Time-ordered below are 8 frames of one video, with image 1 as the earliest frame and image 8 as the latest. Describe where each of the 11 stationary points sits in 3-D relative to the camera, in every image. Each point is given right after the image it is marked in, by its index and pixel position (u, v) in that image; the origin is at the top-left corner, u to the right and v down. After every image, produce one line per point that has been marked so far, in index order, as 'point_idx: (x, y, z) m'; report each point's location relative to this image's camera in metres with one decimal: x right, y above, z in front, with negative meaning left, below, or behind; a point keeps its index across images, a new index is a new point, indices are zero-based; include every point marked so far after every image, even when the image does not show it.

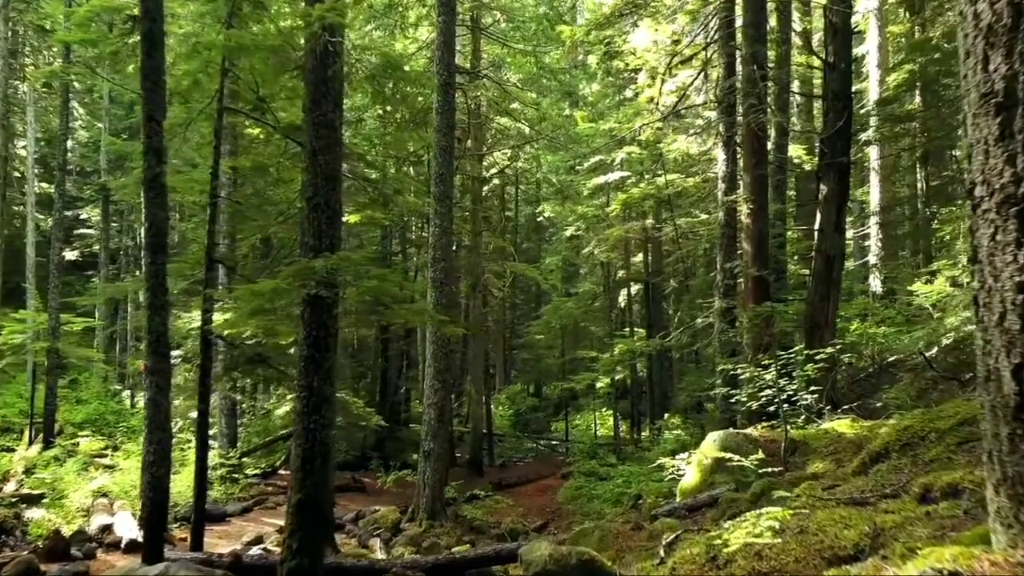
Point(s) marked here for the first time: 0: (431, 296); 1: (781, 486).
0: (-1.5, -0.2, +14.2) m
1: (+2.3, -1.7, +6.5) m
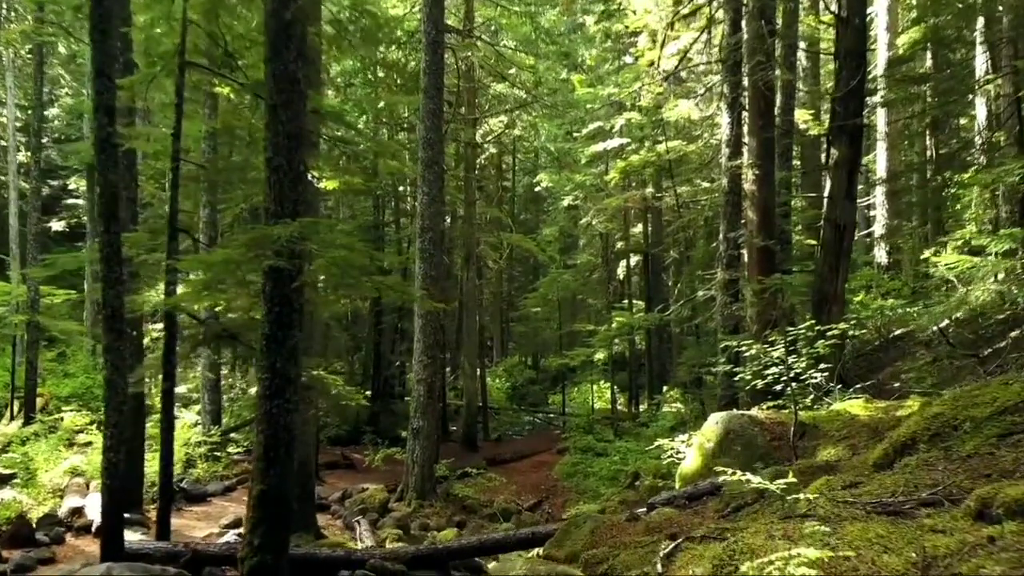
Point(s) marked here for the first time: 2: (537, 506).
0: (-1.6, +0.4, +13.5) m
1: (+2.2, -1.5, +5.9) m
2: (+0.5, -4.1, +14.4) m
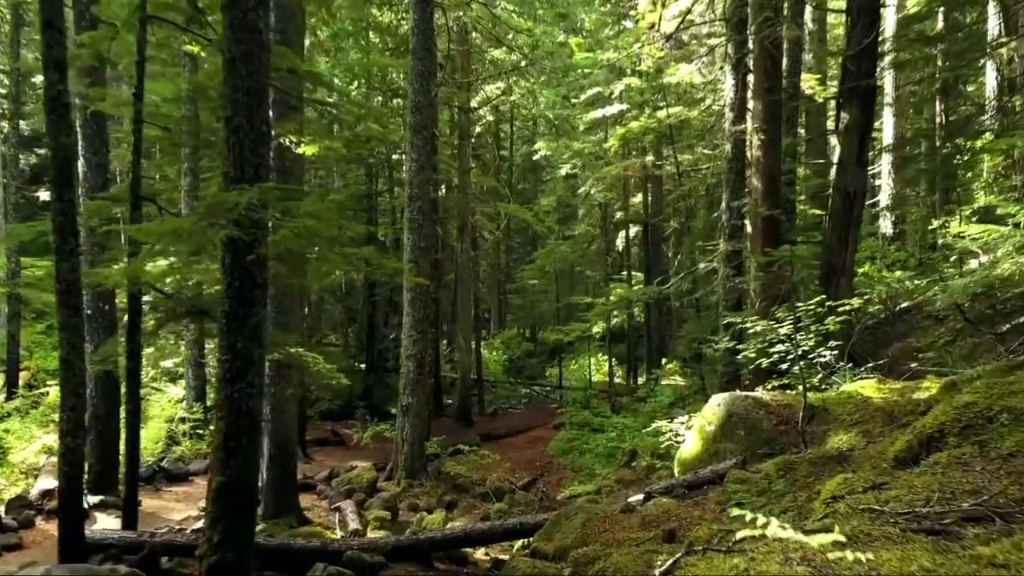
0: (-1.7, +0.8, +13.0) m
1: (+2.0, -1.3, +5.4) m
2: (+0.3, -3.5, +14.0) m
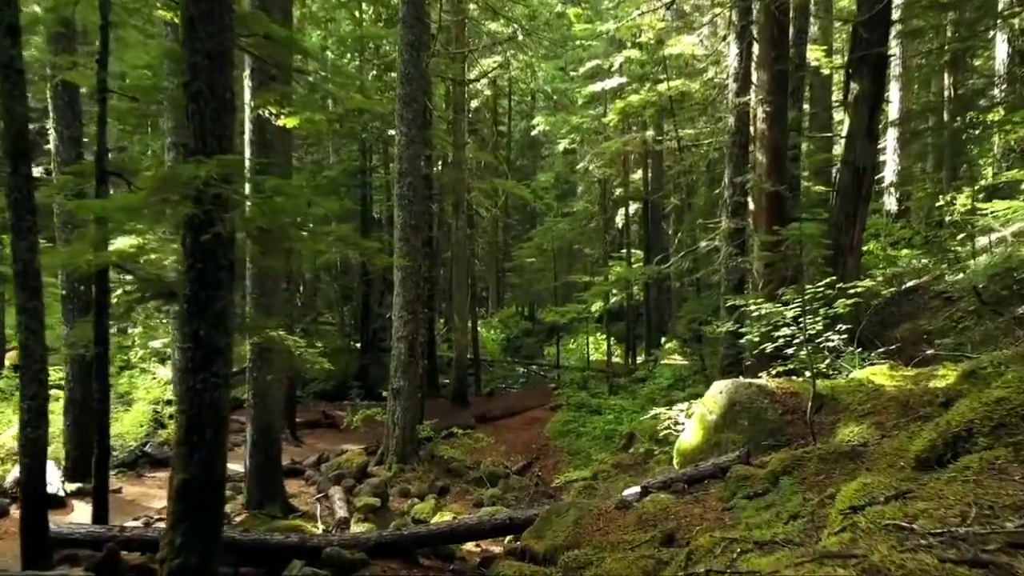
0: (-1.8, +1.2, +12.5) m
1: (+1.9, -1.1, +5.0) m
2: (+0.3, -3.2, +13.6) m
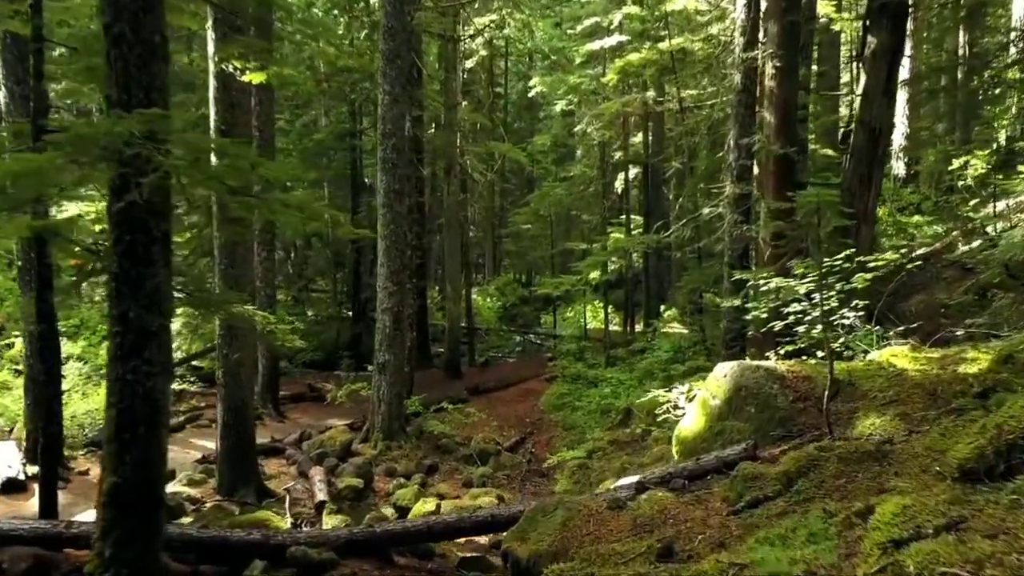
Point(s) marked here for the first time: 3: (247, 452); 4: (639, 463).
0: (-2.0, +1.6, +11.8) m
1: (+1.8, -1.0, +4.4) m
2: (+0.1, -2.7, +13.1) m
3: (-3.1, -1.9, +9.0) m
4: (+1.6, -2.2, +9.7) m
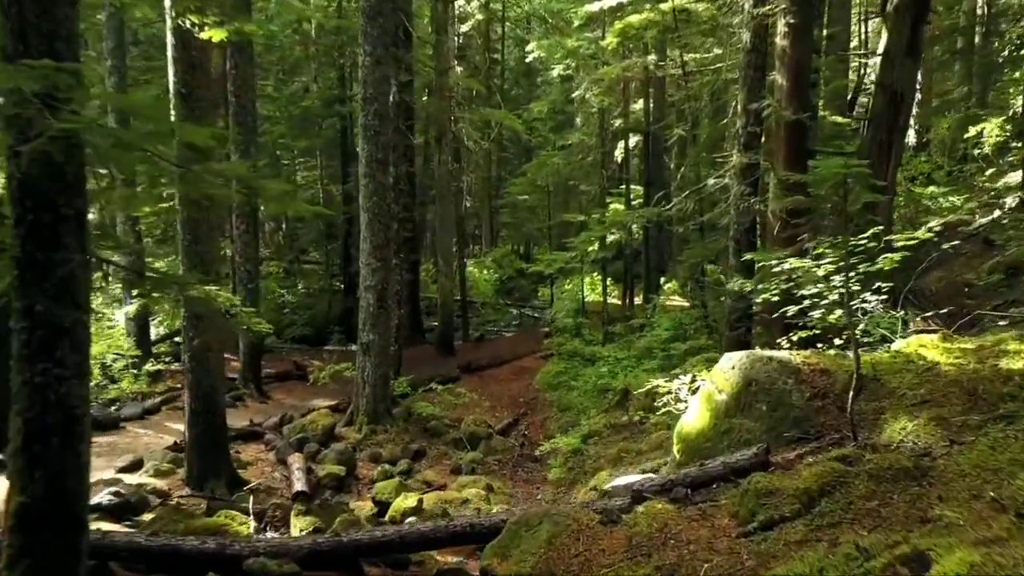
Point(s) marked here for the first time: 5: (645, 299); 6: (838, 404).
0: (-2.1, +2.0, +11.0) m
1: (+1.7, -1.0, +3.8) m
2: (0.0, -2.3, +12.5) m
3: (-3.2, -1.7, +8.4) m
4: (+1.5, -1.9, +9.1) m
5: (+3.4, -0.3, +19.9) m
6: (+2.2, -0.8, +5.1) m
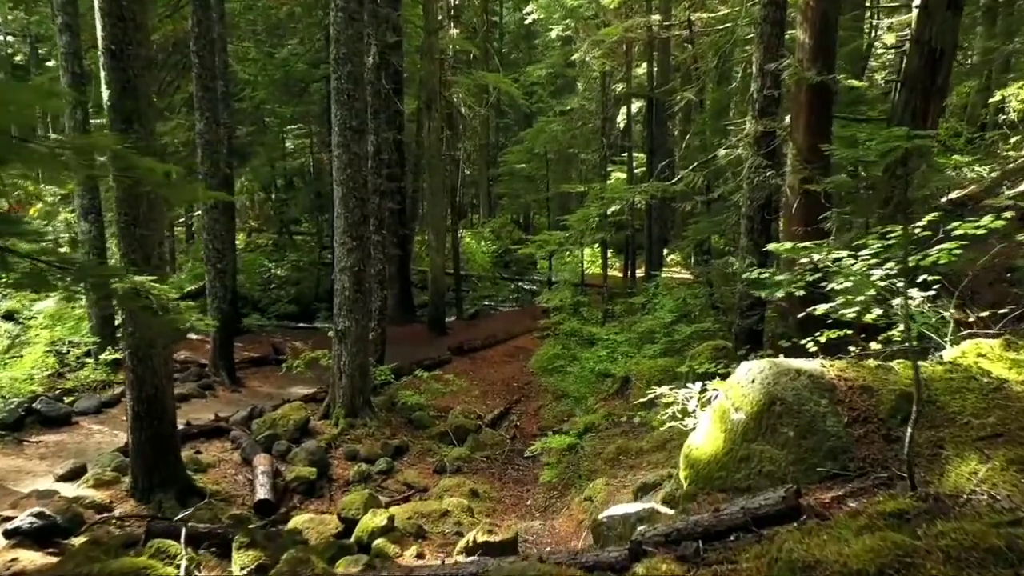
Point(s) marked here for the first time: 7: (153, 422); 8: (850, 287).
0: (-2.2, +2.2, +10.0) m
1: (+1.5, -1.0, +2.8) m
2: (-0.1, -1.9, +11.6) m
3: (-3.4, -1.5, +7.5) m
4: (+1.3, -1.8, +8.2) m
5: (+3.3, +0.4, +18.9) m
6: (+2.0, -0.8, +4.2) m
7: (-3.4, -1.3, +7.4) m
8: (+2.2, 0.0, +5.0) m
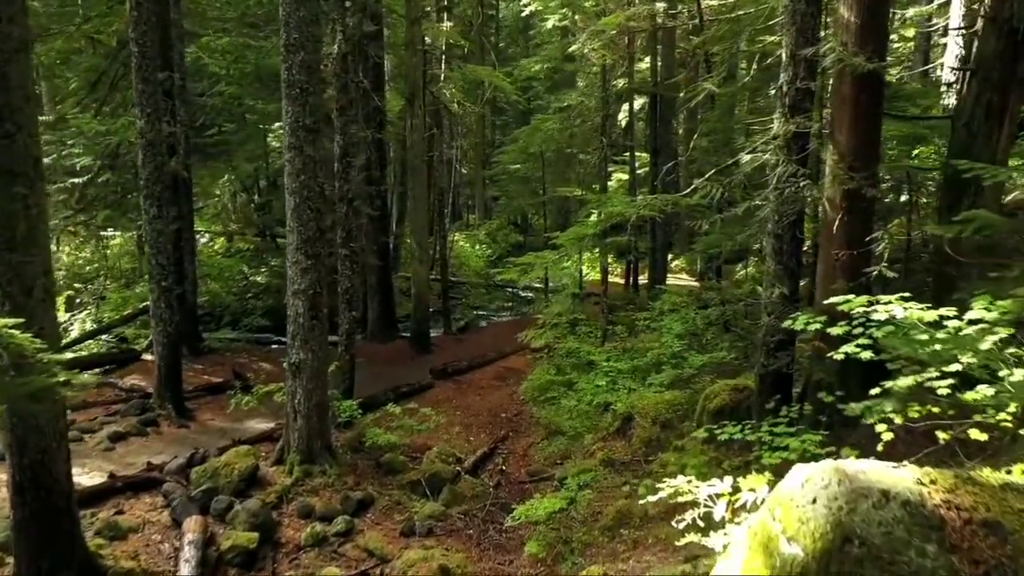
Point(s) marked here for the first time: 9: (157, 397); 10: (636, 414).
0: (-2.4, +1.9, +8.5) m
1: (+1.3, -1.3, +1.4) m
2: (-0.3, -2.2, +10.2) m
3: (-3.6, -1.8, +6.1) m
4: (+1.1, -2.1, +6.8) m
5: (+3.1, +0.1, +17.4) m
6: (+1.8, -1.1, +2.7) m
7: (-3.6, -1.6, +5.9) m
8: (+2.0, -0.3, +3.5) m
9: (-4.9, -1.5, +10.6) m
10: (+1.5, -1.5, +9.4) m
